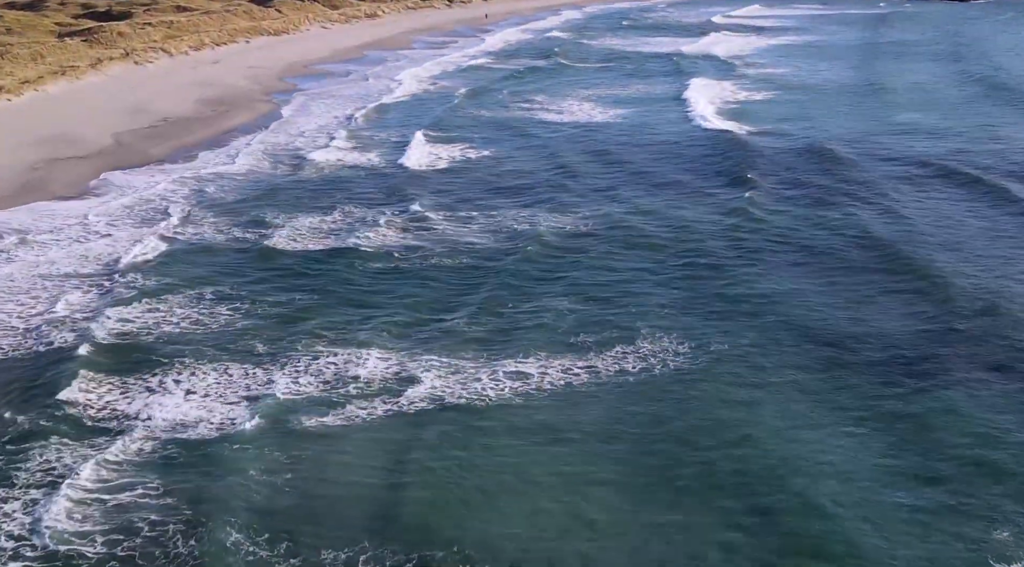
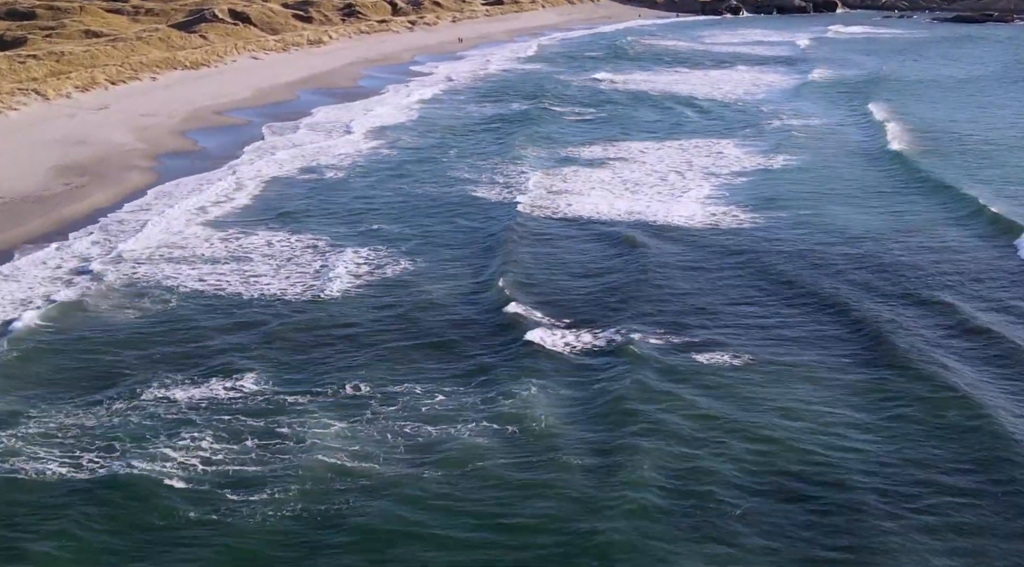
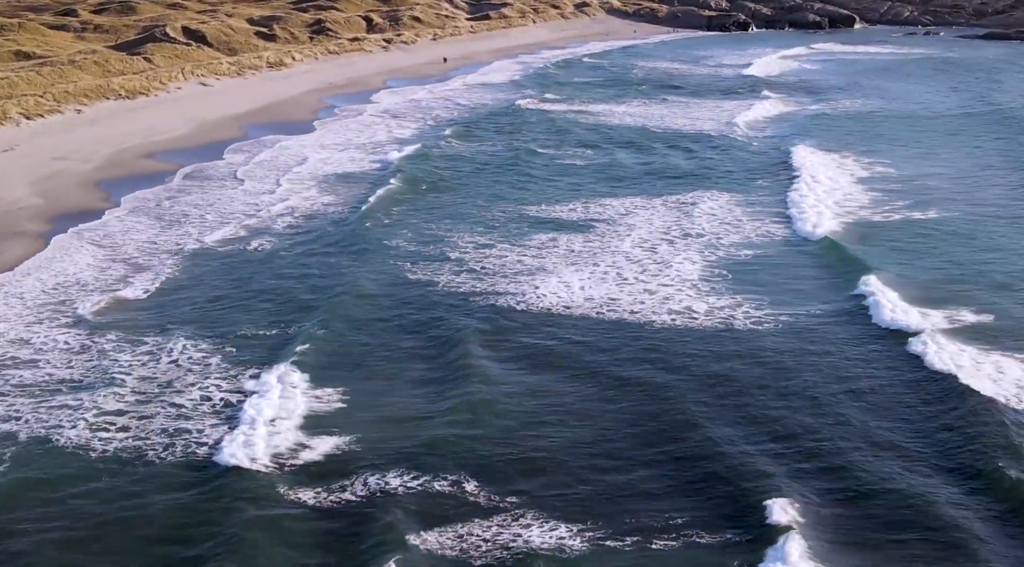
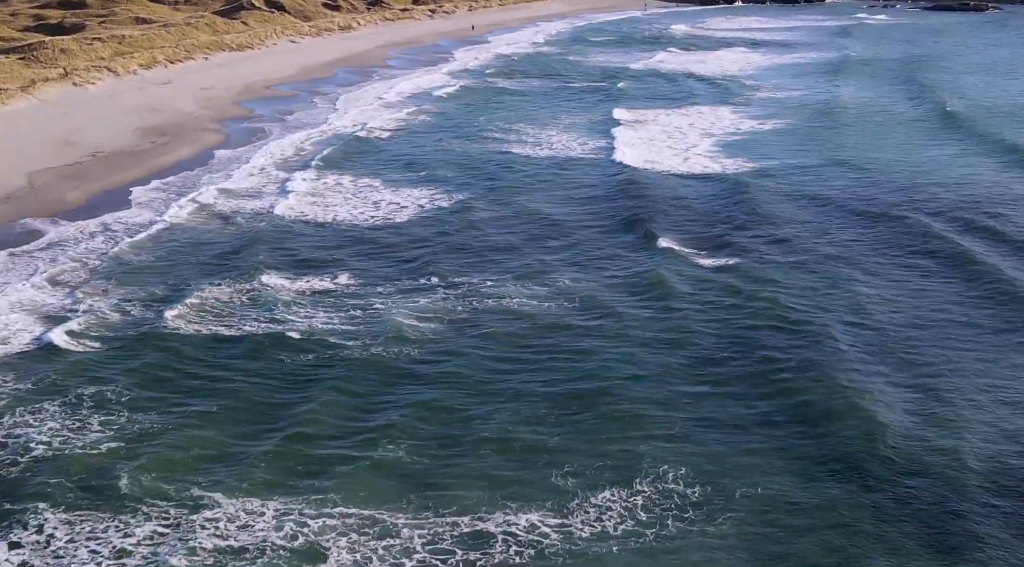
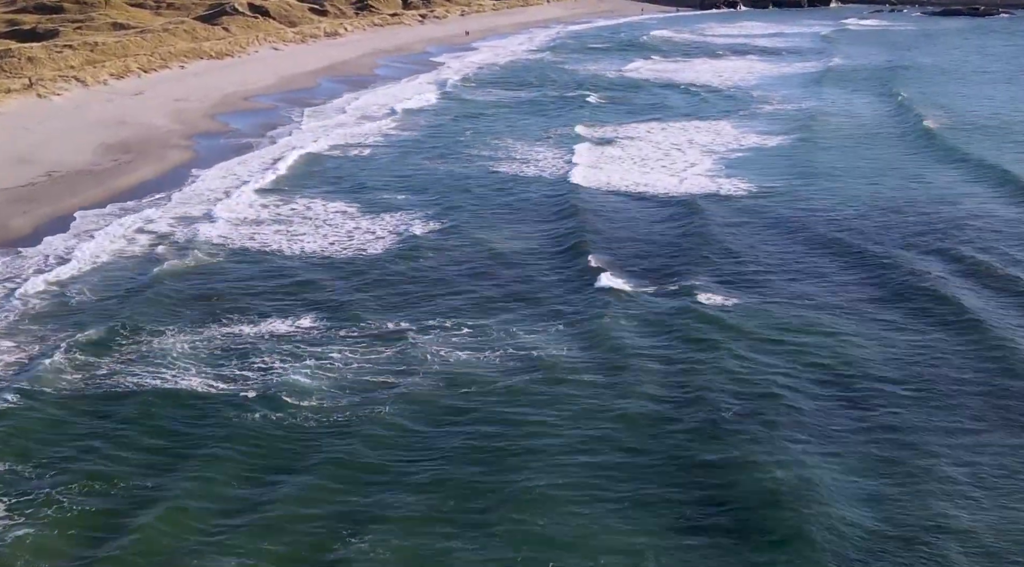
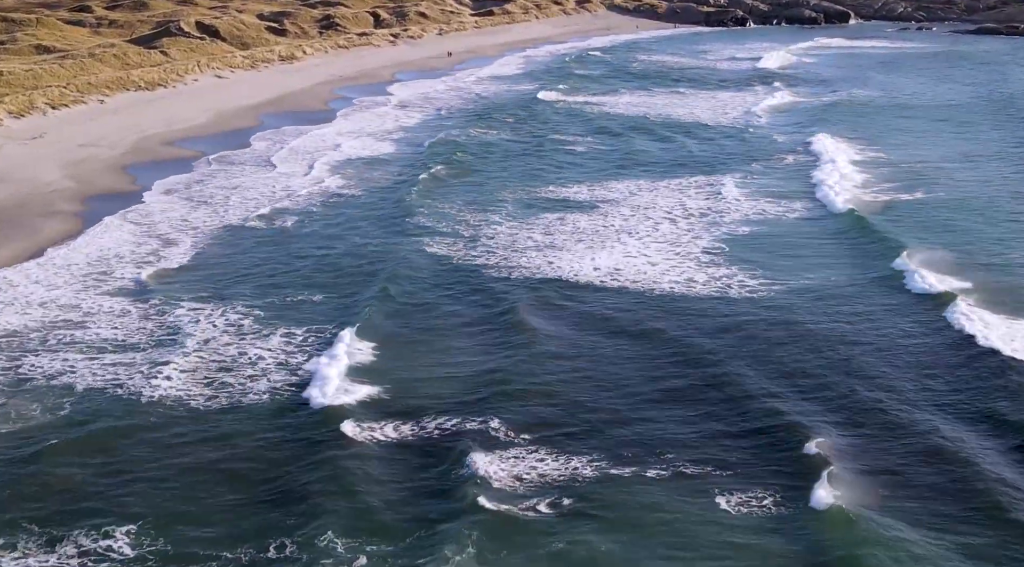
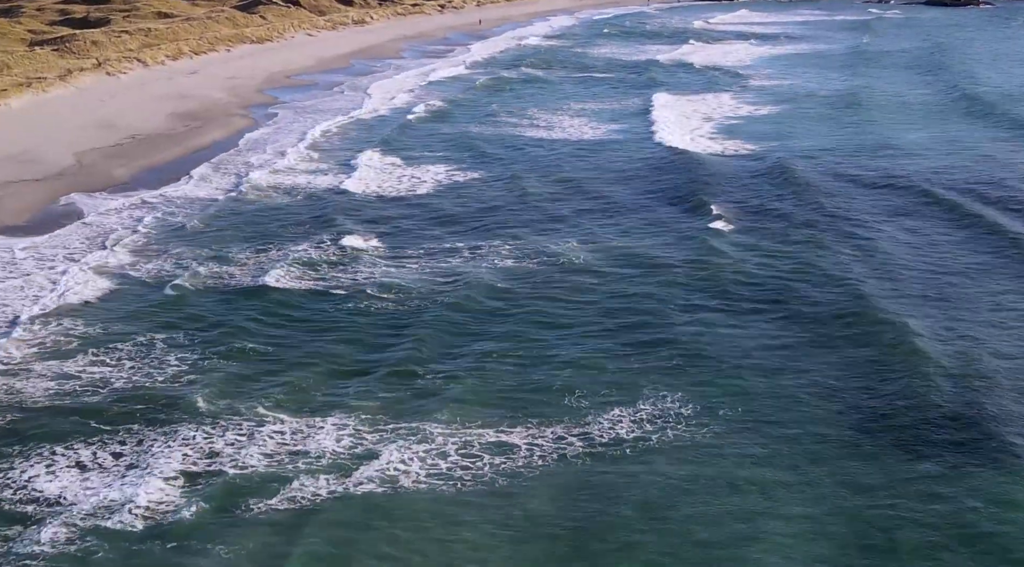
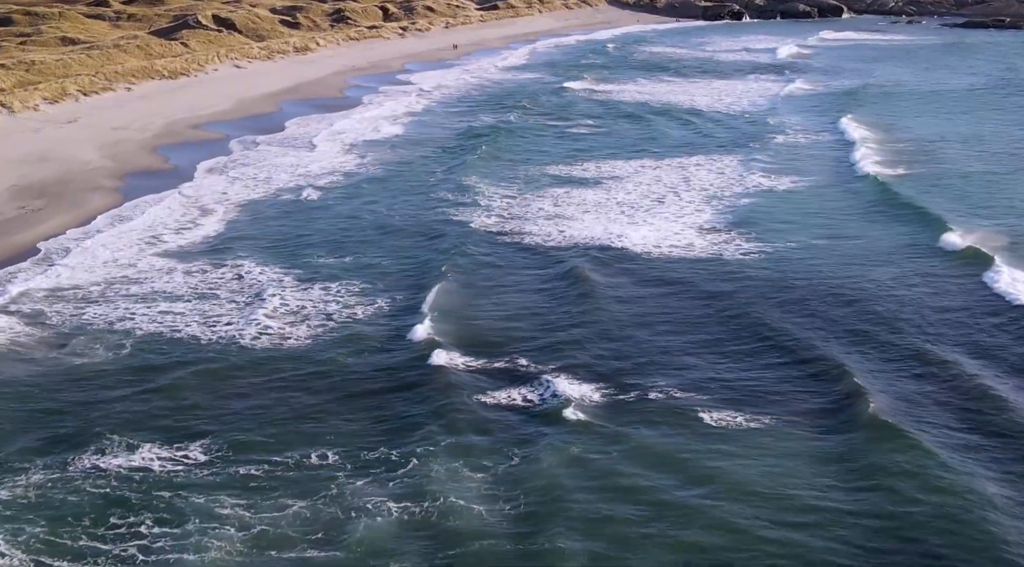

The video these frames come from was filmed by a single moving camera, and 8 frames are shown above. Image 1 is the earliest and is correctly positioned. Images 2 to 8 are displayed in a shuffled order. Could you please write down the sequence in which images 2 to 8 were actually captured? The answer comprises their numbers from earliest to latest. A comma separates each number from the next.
7, 4, 5, 2, 8, 6, 3
